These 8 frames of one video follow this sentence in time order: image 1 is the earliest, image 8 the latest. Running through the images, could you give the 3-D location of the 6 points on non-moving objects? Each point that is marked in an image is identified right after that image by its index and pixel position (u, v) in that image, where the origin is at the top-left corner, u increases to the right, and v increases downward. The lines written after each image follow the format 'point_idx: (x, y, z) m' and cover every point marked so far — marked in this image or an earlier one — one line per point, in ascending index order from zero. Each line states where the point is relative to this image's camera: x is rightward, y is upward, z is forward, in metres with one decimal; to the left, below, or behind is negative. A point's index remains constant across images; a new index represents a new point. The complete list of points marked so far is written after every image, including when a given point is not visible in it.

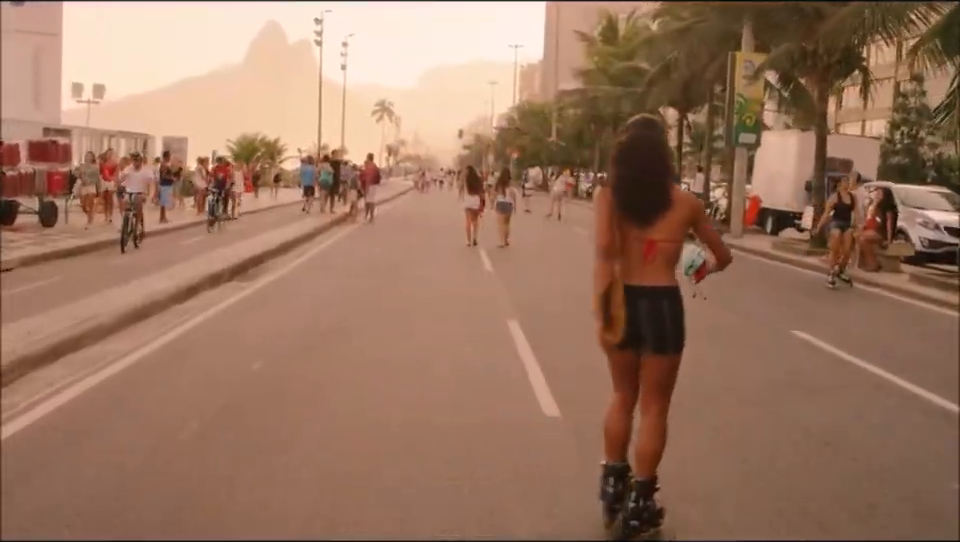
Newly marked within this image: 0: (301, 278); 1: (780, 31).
0: (-2.6, -0.1, +15.4) m
1: (+5.6, +4.4, +19.7) m
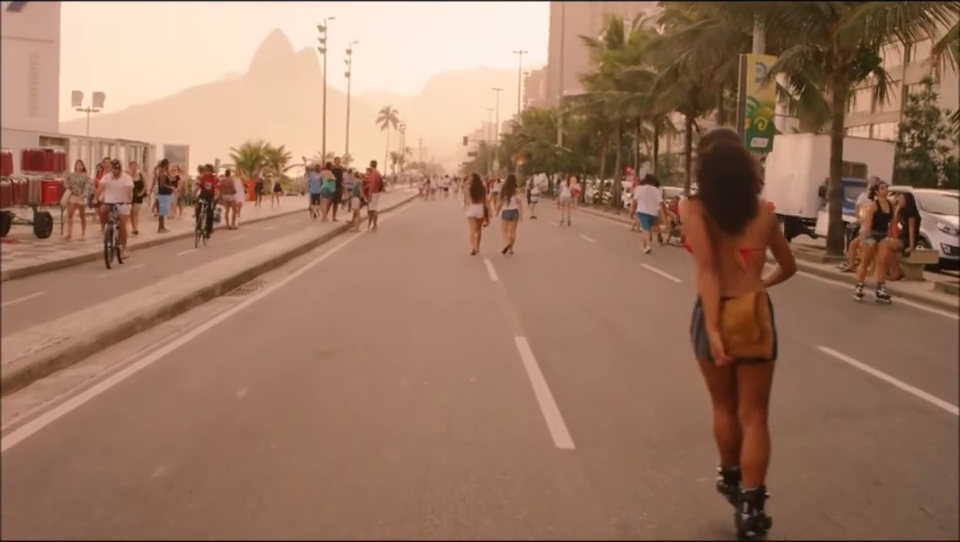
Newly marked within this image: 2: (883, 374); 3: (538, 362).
0: (-2.5, -0.3, +14.8) m
1: (+5.6, +4.3, +19.1) m
2: (+3.6, -0.9, +9.4) m
3: (+0.5, -0.9, +10.1) m
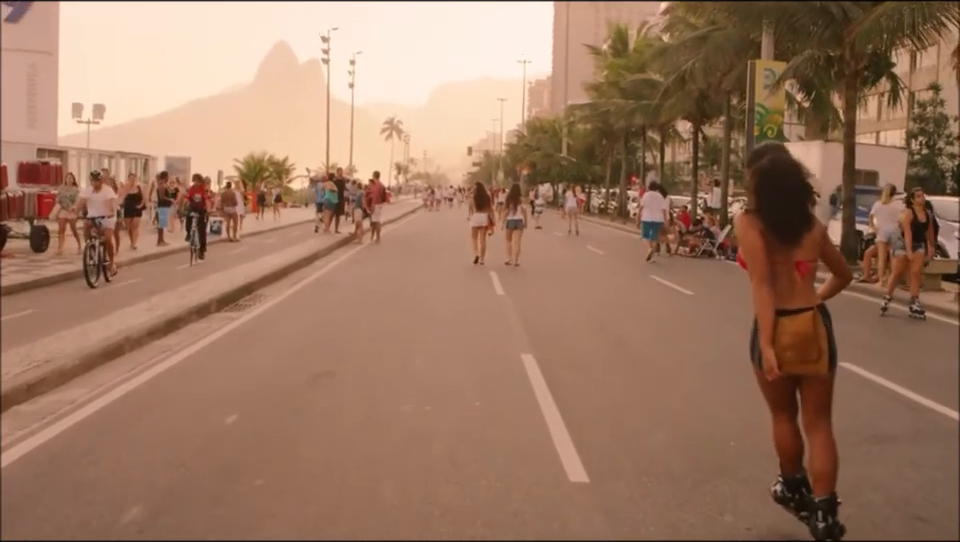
0: (-2.5, -0.5, +14.4) m
1: (+5.7, +4.1, +18.6) m
2: (+3.6, -1.0, +8.9) m
3: (+0.5, -1.0, +9.6) m
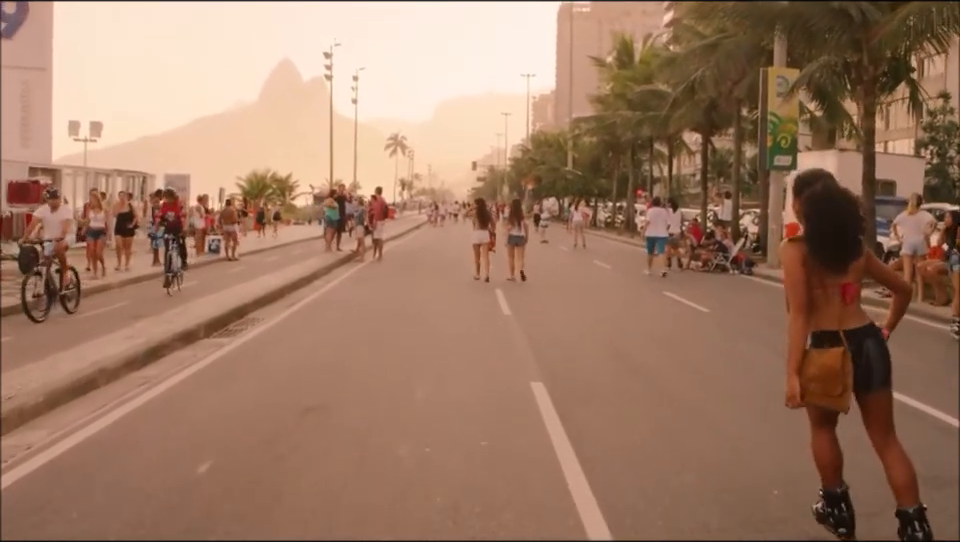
0: (-2.4, -0.7, +13.6) m
1: (+5.7, +3.8, +17.9) m
2: (+3.7, -1.2, +8.1) m
3: (+0.6, -1.2, +8.8) m
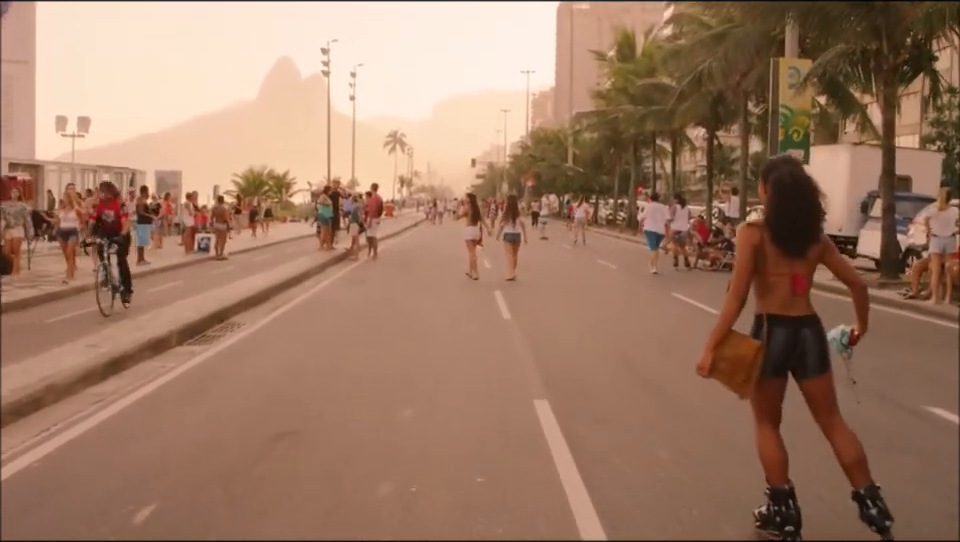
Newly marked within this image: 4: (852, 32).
0: (-2.4, -0.8, +12.6) m
1: (+5.7, +3.8, +16.9) m
2: (+3.6, -1.2, +7.1) m
3: (+0.6, -1.2, +7.8) m
4: (+6.0, +3.9, +17.1) m
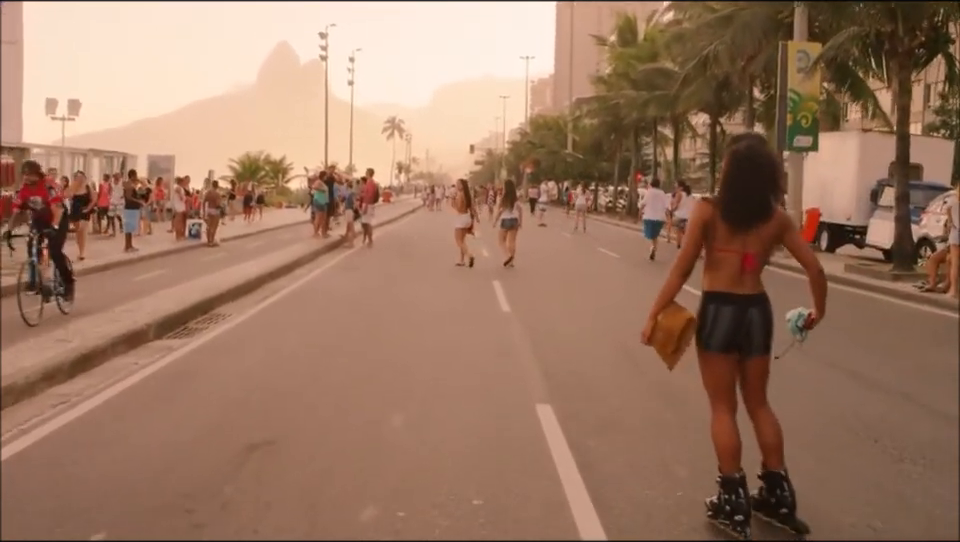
0: (-2.4, -0.6, +12.0) m
1: (+5.7, +4.0, +16.2) m
2: (+3.6, -1.2, +6.5) m
3: (+0.5, -1.1, +7.2) m
4: (+6.0, +4.0, +16.4) m
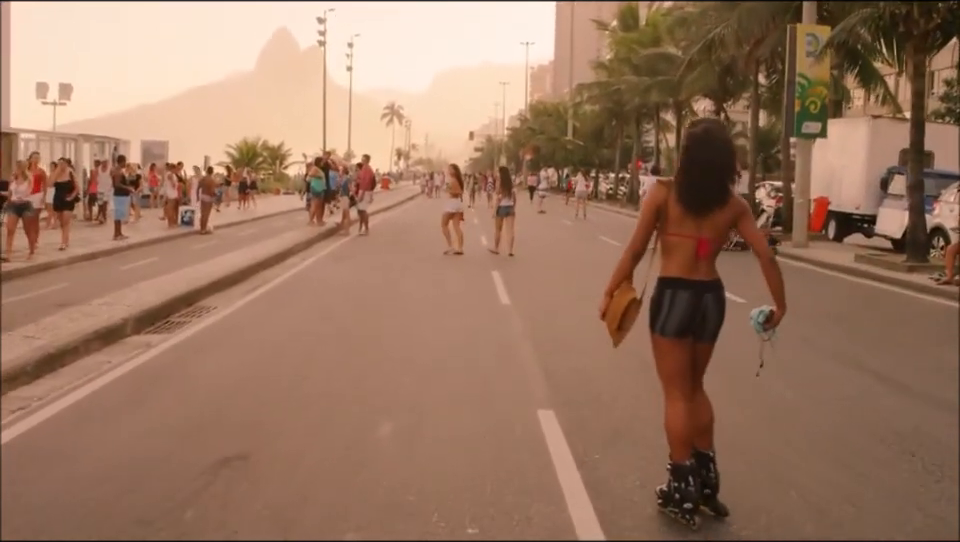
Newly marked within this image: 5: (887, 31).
0: (-2.5, -0.5, +11.4) m
1: (+5.7, +4.1, +15.6) m
2: (+3.6, -1.1, +5.9) m
3: (+0.5, -1.1, +6.6) m
4: (+5.9, +4.1, +15.8) m
5: (+7.2, +4.2, +18.9) m
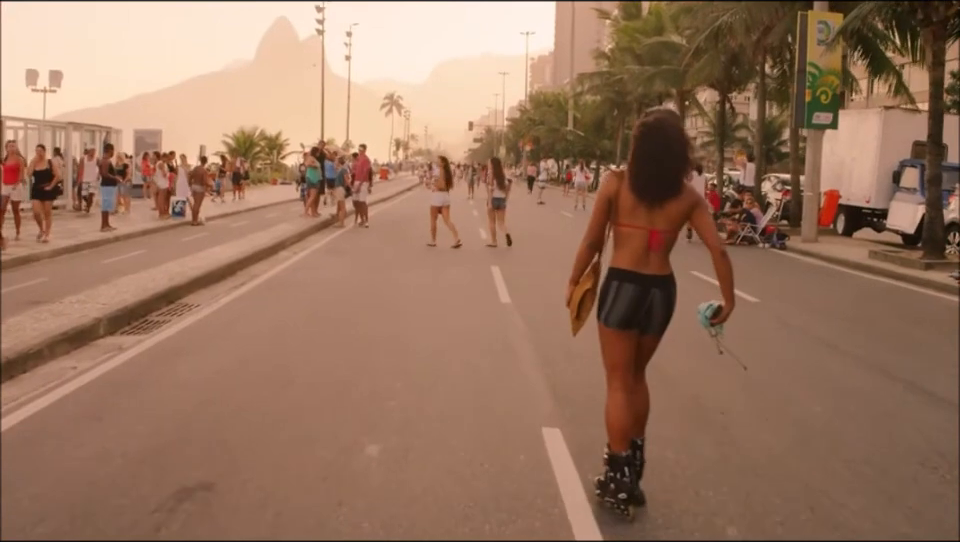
0: (-2.5, -0.5, +10.7) m
1: (+5.7, +4.1, +14.9) m
2: (+3.6, -1.2, +5.3) m
3: (+0.5, -1.1, +6.0) m
4: (+5.9, +4.2, +15.1) m
5: (+7.2, +4.3, +18.2) m
